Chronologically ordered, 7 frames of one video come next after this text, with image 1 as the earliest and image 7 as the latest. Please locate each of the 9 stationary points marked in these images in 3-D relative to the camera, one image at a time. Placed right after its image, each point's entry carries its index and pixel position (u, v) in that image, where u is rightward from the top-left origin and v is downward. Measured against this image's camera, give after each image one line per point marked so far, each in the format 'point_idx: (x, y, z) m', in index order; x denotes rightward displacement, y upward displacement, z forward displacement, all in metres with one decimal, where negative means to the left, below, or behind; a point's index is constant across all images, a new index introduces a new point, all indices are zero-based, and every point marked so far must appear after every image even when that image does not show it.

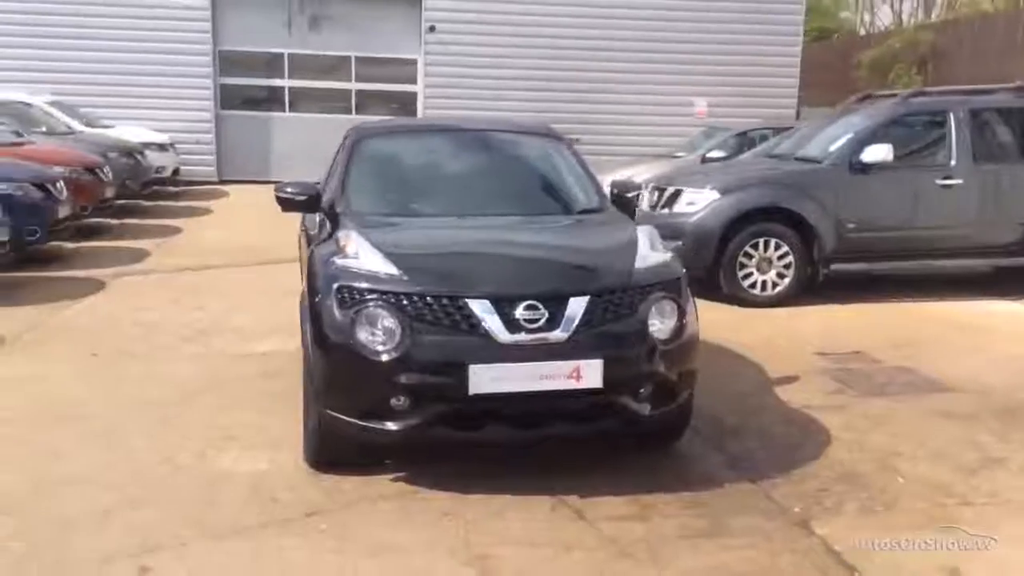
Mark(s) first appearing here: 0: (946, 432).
0: (+2.4, -0.8, +5.7) m
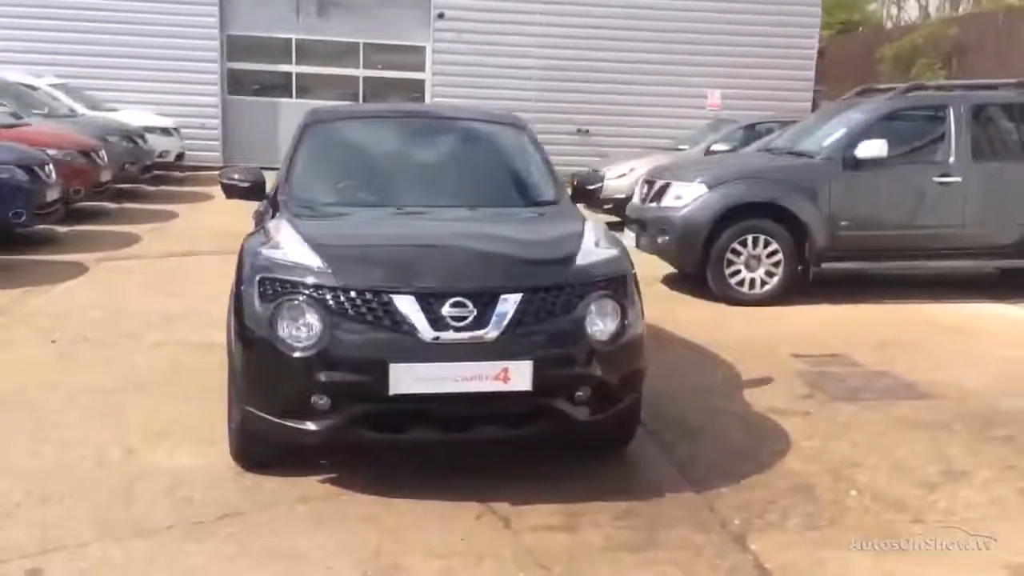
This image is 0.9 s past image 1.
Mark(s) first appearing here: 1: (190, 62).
0: (+2.1, -0.8, +5.5) m
1: (-5.9, +4.1, +18.8) m
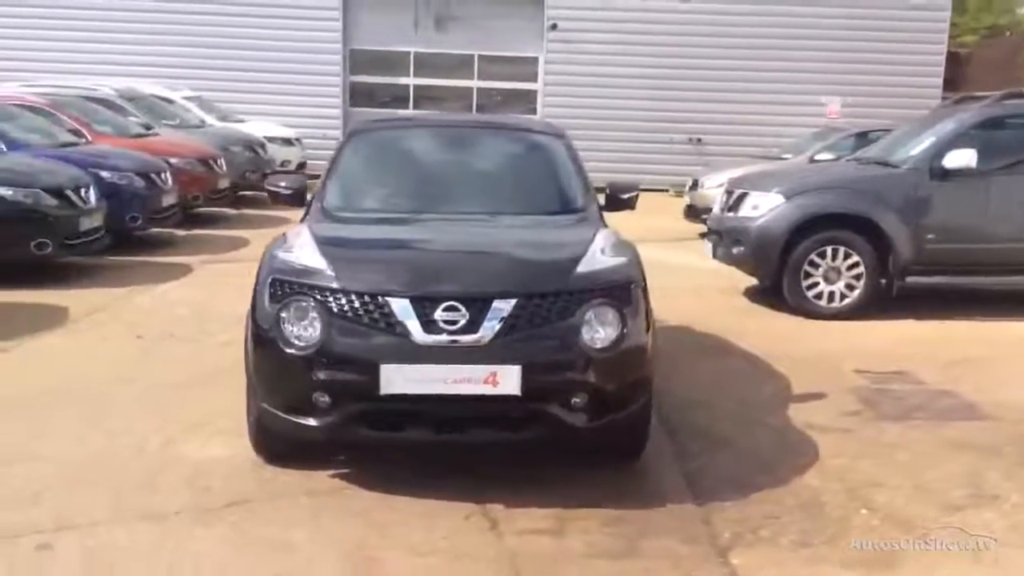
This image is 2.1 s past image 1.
0: (+2.2, -0.9, +5.2) m
1: (-3.8, +4.1, +19.6) m
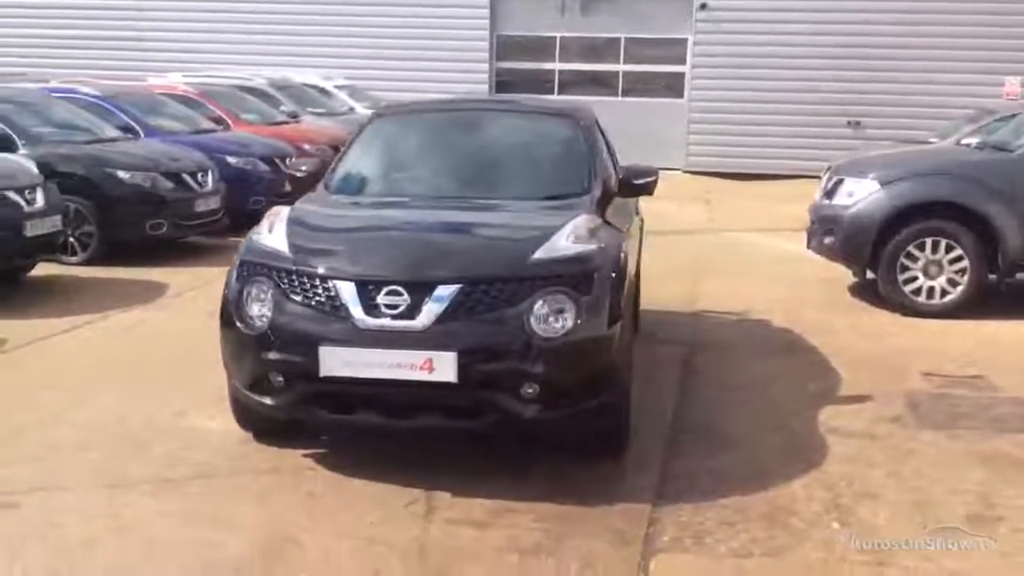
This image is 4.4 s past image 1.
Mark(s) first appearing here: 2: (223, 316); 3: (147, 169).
0: (+2.1, -0.9, +4.7) m
1: (-0.9, +4.4, +19.8) m
2: (-1.3, -0.1, +4.7) m
3: (-3.7, +1.2, +10.4) m
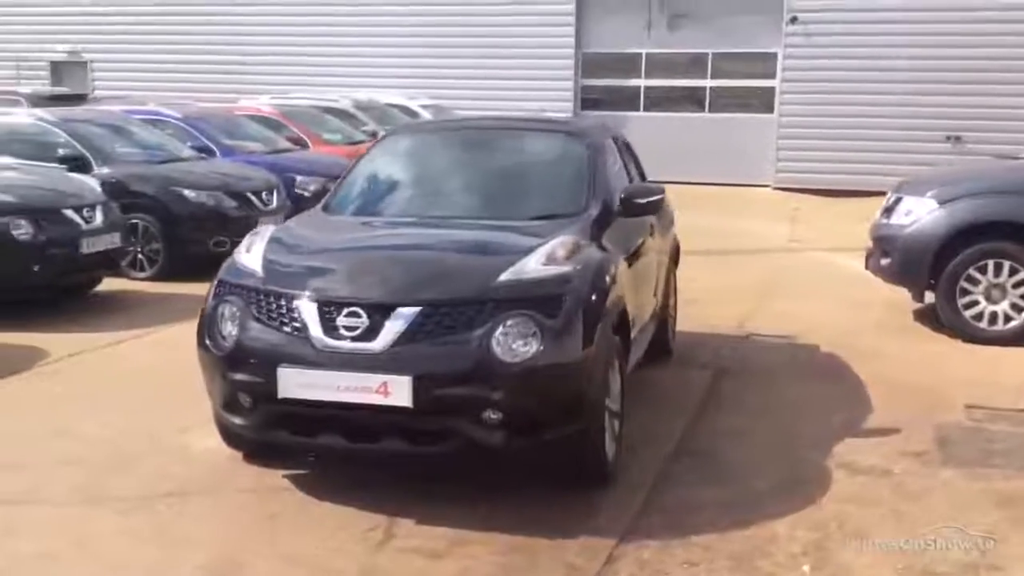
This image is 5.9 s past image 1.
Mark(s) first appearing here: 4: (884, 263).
0: (+1.9, -1.0, +4.4) m
1: (+0.7, +4.0, +19.8) m
2: (-1.4, -0.2, +4.7) m
3: (-3.1, +1.0, +10.7) m
4: (+2.9, +0.2, +8.0) m
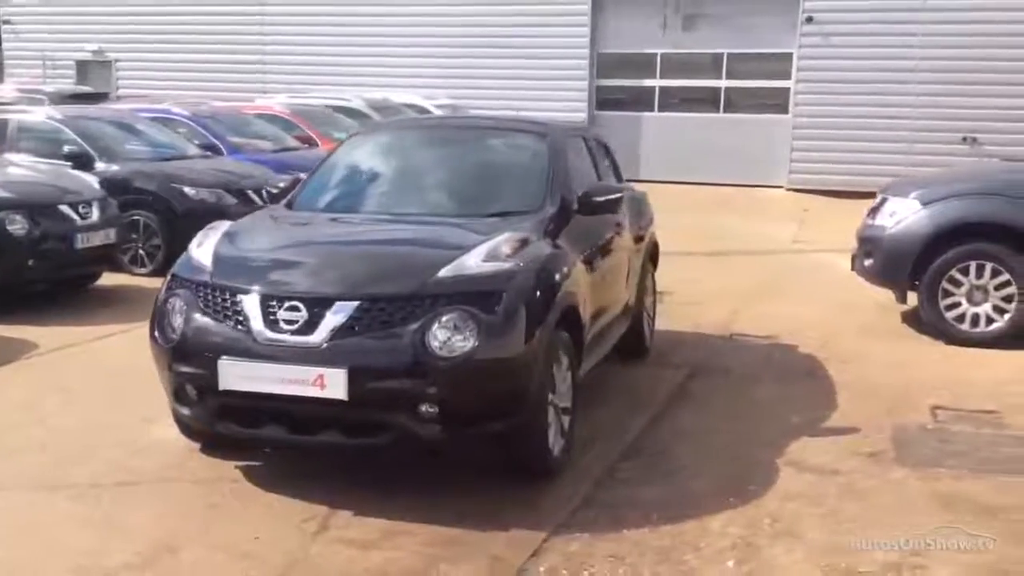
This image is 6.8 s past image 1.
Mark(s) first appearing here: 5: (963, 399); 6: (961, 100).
0: (+1.7, -1.0, +4.4) m
1: (+1.0, +4.0, +19.8) m
2: (-1.7, -0.2, +4.8) m
3: (-3.1, +1.1, +10.8) m
4: (+2.8, +0.2, +8.0) m
5: (+2.8, -0.7, +6.3) m
6: (+7.6, +3.2, +17.5) m
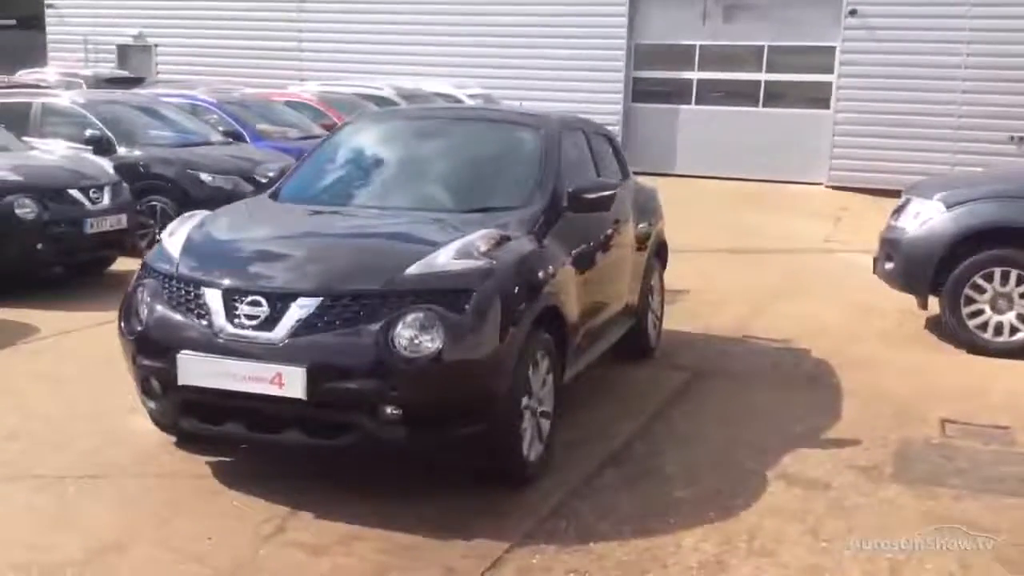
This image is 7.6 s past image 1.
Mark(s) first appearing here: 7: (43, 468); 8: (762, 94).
0: (+1.5, -1.0, +4.1) m
1: (+1.7, +4.1, +19.5) m
2: (-1.8, -0.1, +4.7) m
3: (-2.9, +1.2, +10.8) m
4: (+2.8, +0.2, +7.7) m
5: (+2.7, -0.7, +6.0) m
6: (+8.1, +3.2, +17.0) m
7: (-2.2, -0.8, +4.8) m
8: (+4.4, +3.5, +18.3) m
